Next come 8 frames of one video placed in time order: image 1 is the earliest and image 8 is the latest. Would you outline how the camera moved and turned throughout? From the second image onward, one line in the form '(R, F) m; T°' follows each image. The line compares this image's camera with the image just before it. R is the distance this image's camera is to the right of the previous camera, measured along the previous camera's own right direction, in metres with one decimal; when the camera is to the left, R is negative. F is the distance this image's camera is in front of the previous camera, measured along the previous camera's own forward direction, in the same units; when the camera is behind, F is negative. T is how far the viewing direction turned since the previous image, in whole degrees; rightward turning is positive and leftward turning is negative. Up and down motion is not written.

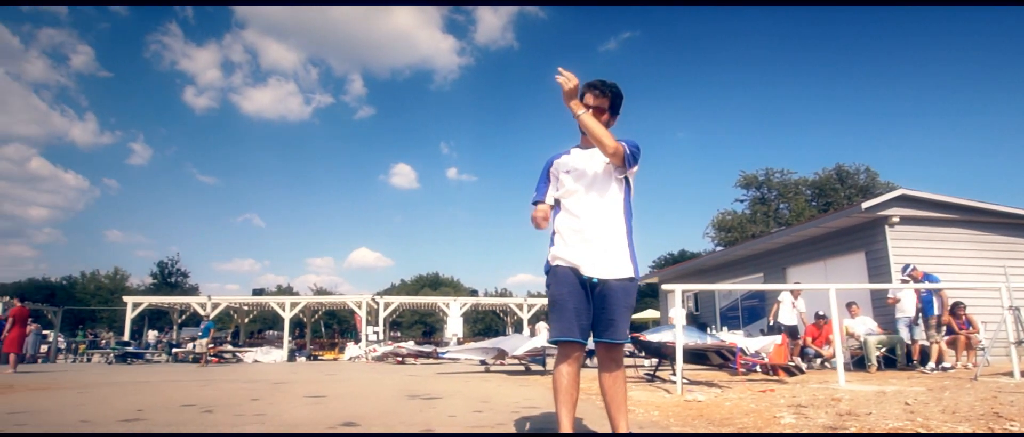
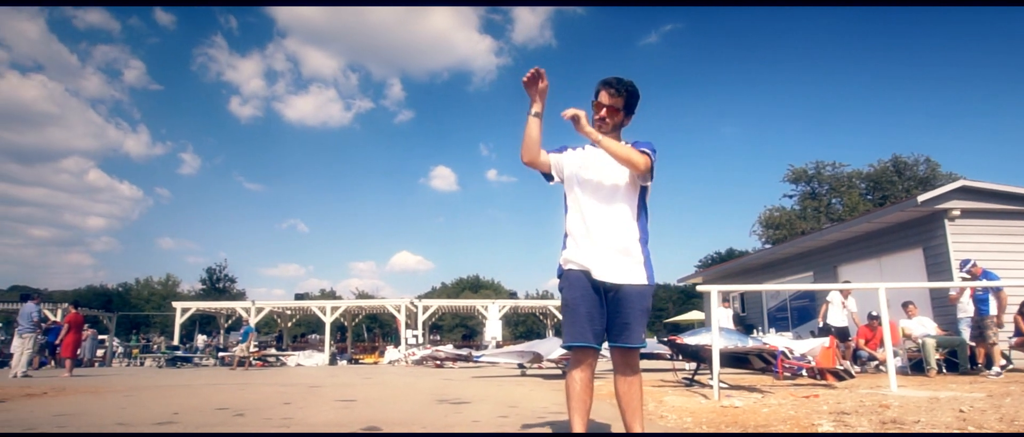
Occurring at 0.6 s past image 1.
(+0.3, +0.1) m; -5°
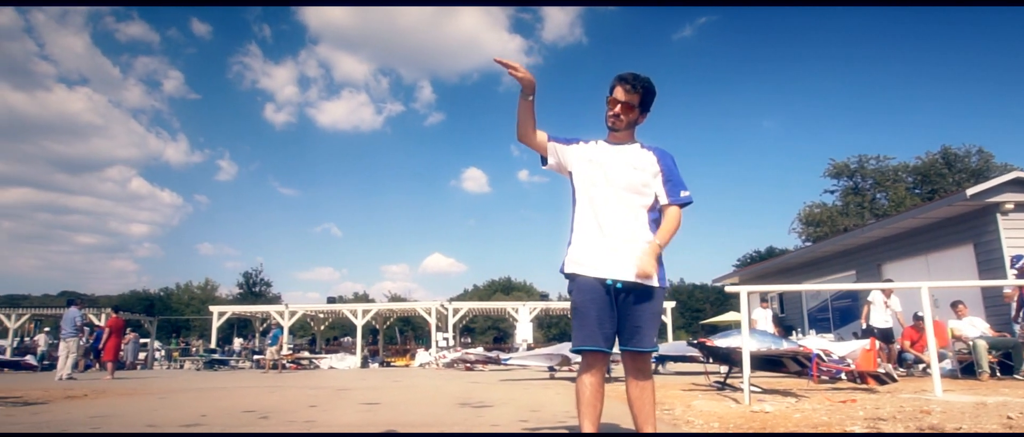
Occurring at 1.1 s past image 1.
(+0.3, +0.1) m; -4°
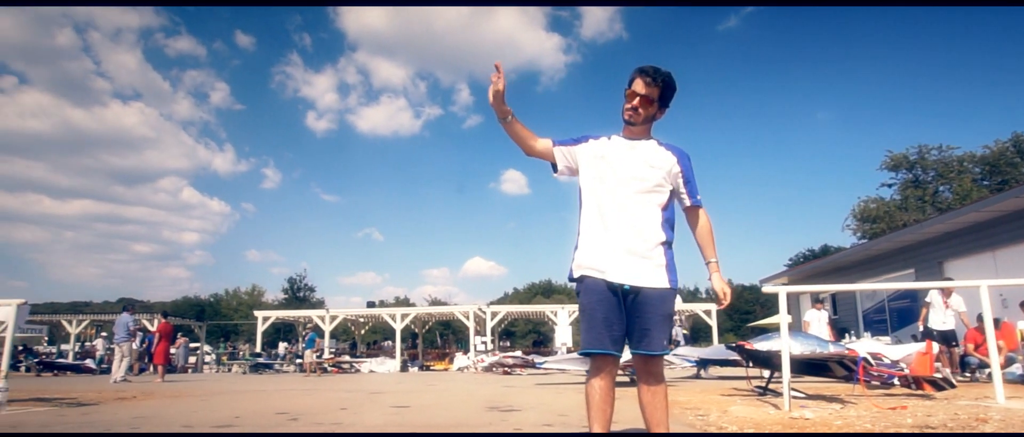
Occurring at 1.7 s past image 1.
(+0.3, +0.1) m; -5°
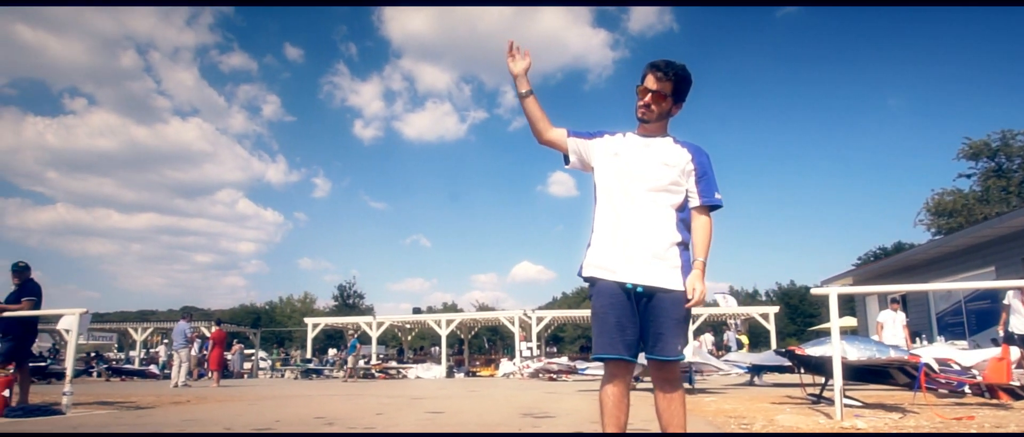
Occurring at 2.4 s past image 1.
(+0.4, +0.2) m; -6°
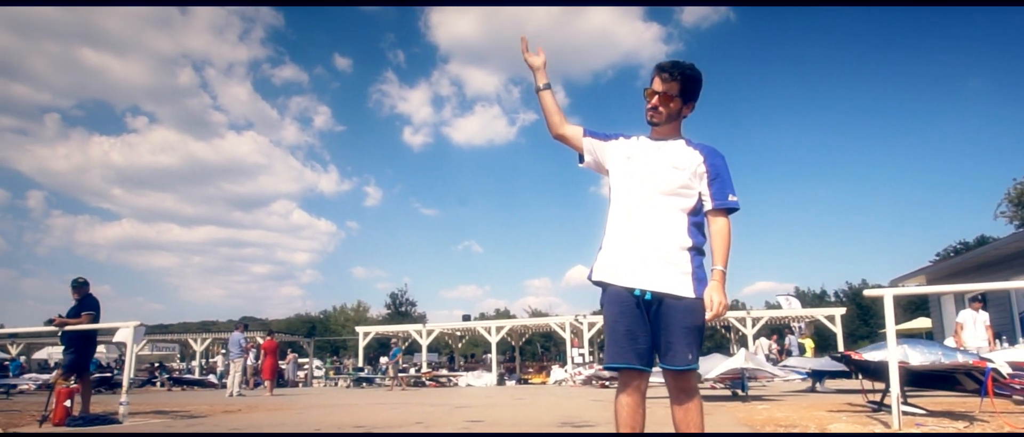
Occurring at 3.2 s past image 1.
(+0.3, +0.3) m; -6°
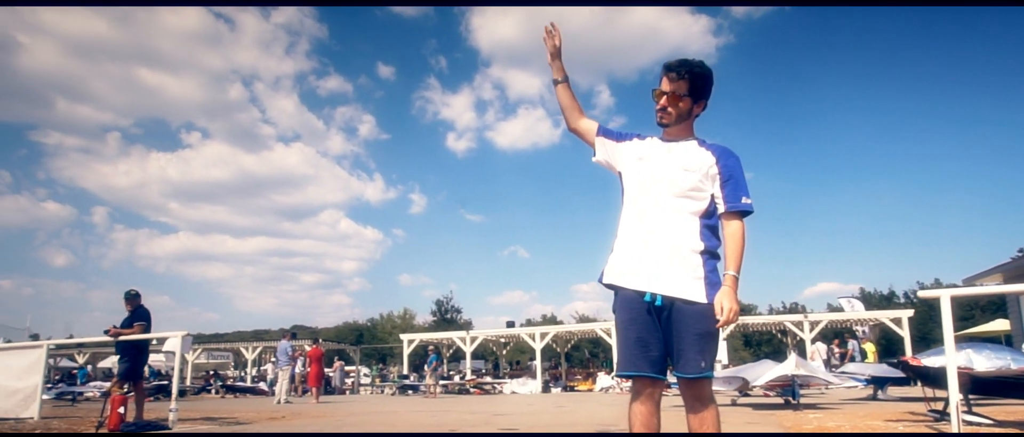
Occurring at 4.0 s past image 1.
(+0.3, +0.2) m; -6°
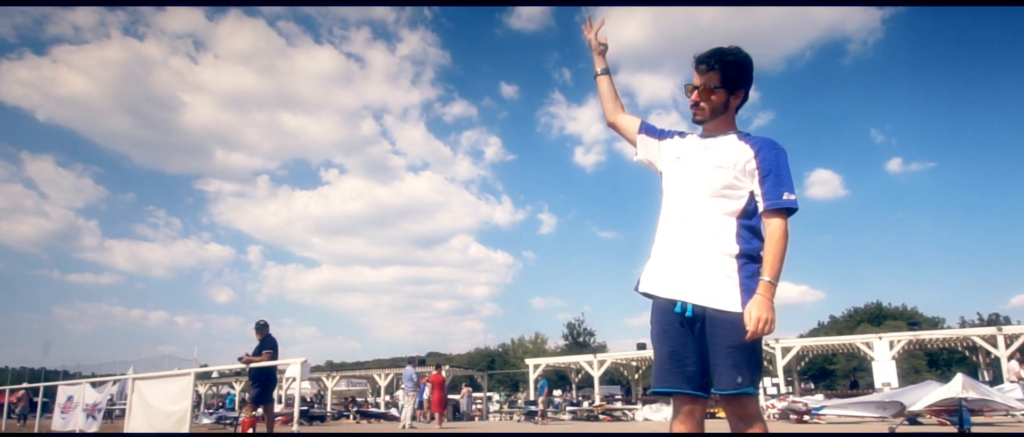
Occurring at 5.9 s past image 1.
(+0.6, +0.6) m; -15°
